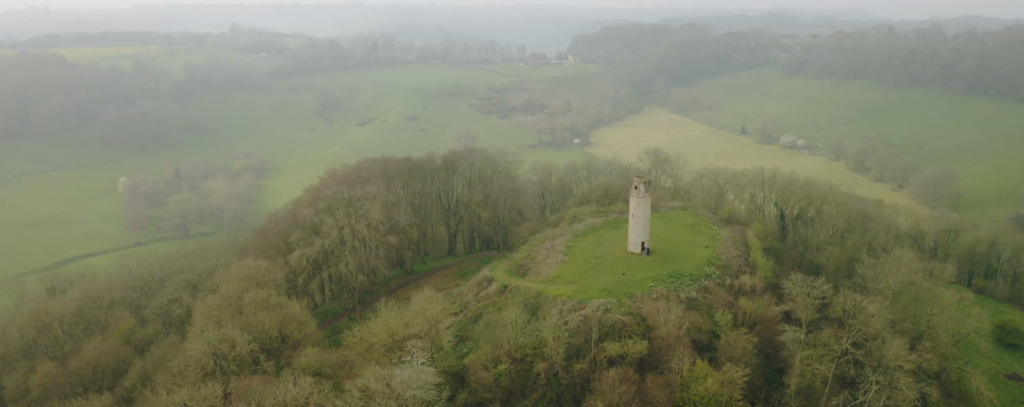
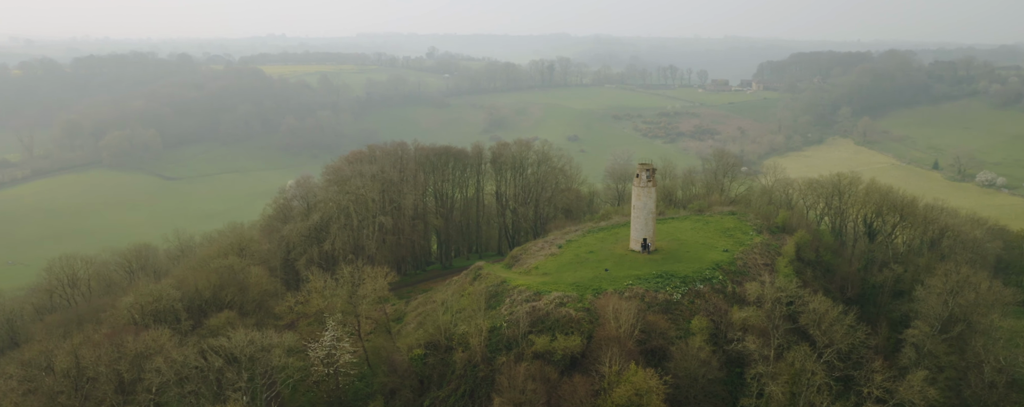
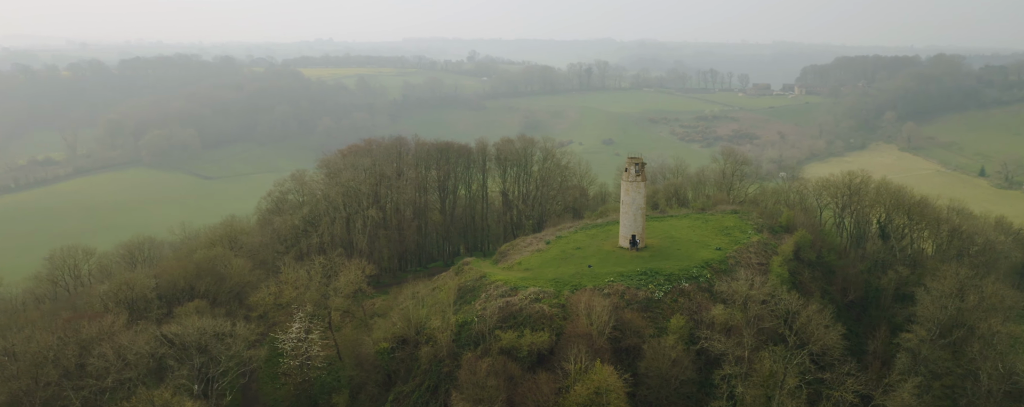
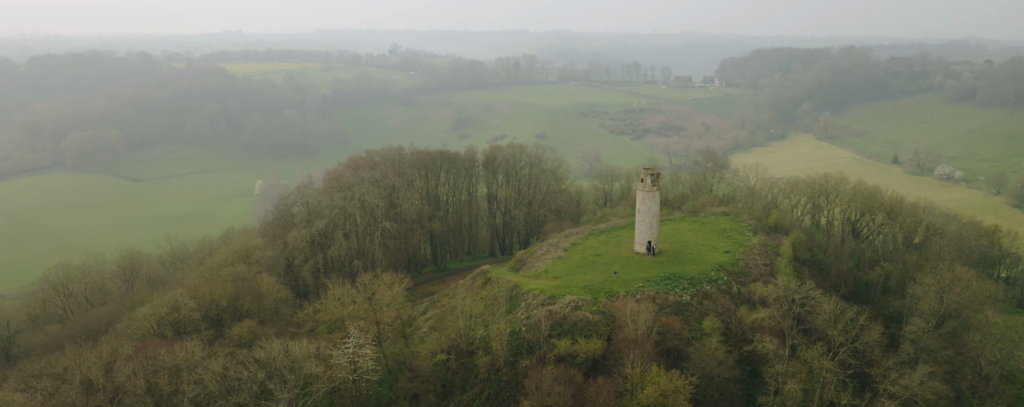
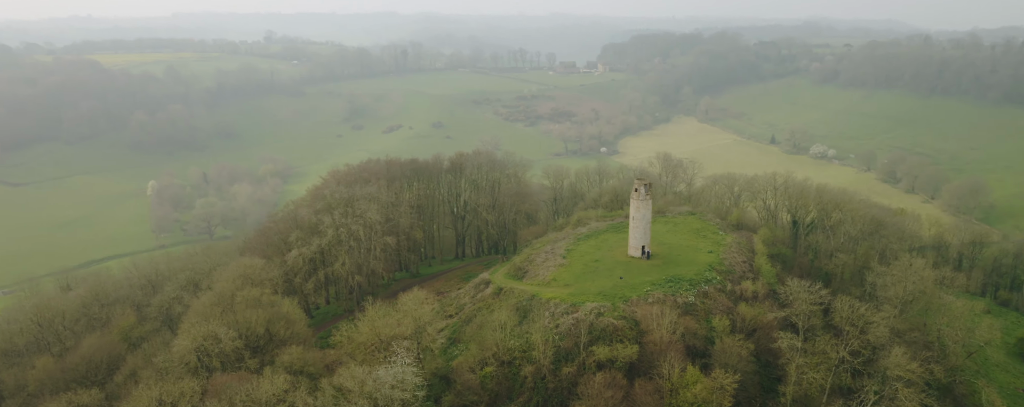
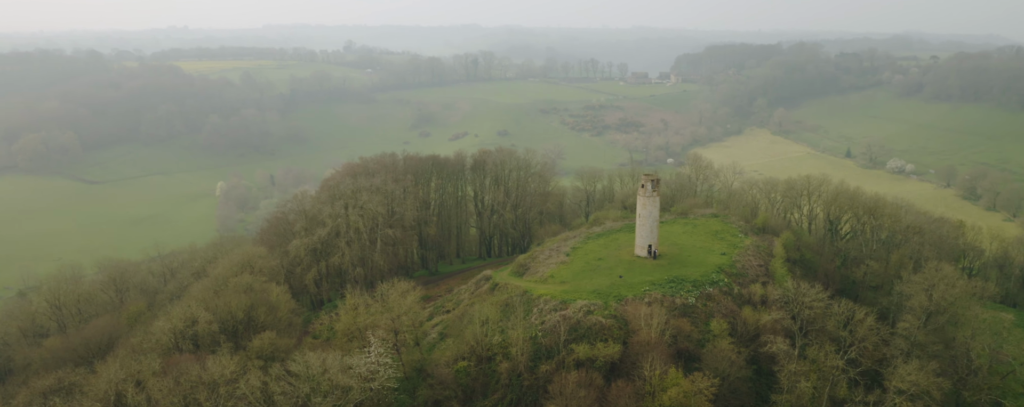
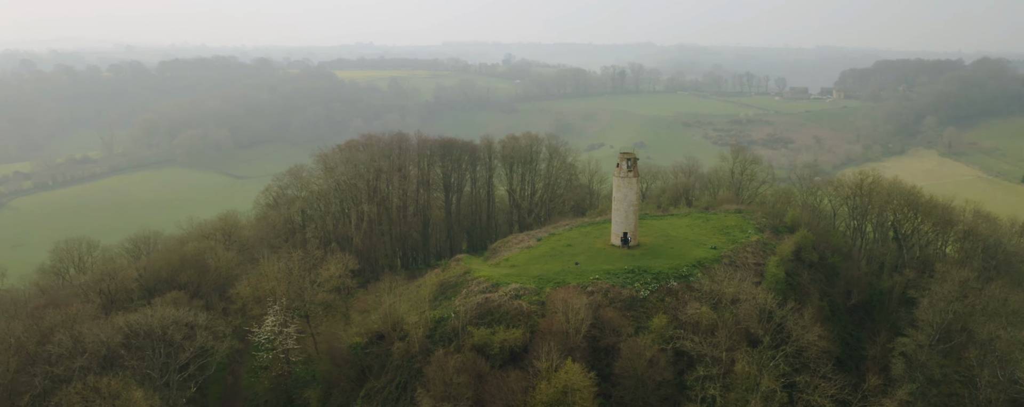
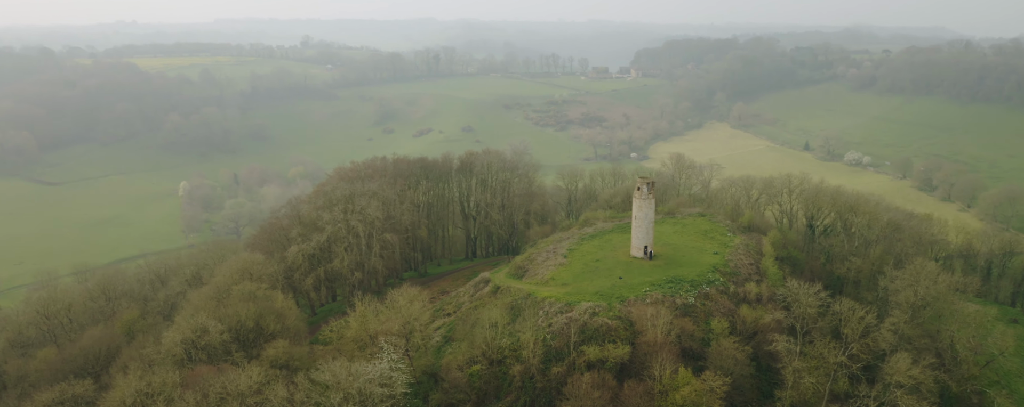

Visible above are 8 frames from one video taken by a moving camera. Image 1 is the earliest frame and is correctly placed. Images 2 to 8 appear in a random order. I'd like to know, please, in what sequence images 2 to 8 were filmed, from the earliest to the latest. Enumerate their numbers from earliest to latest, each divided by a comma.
5, 8, 6, 4, 2, 3, 7
